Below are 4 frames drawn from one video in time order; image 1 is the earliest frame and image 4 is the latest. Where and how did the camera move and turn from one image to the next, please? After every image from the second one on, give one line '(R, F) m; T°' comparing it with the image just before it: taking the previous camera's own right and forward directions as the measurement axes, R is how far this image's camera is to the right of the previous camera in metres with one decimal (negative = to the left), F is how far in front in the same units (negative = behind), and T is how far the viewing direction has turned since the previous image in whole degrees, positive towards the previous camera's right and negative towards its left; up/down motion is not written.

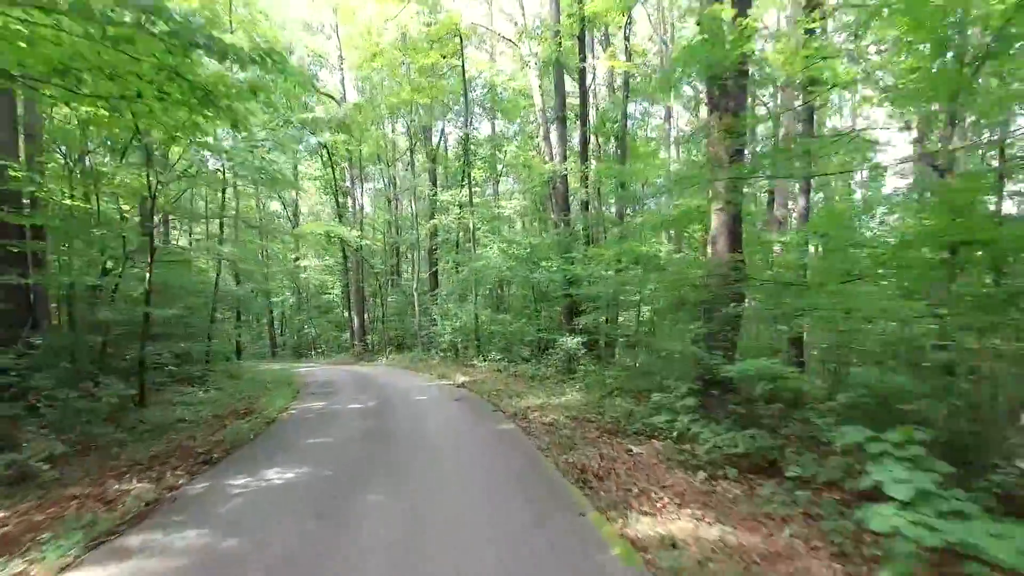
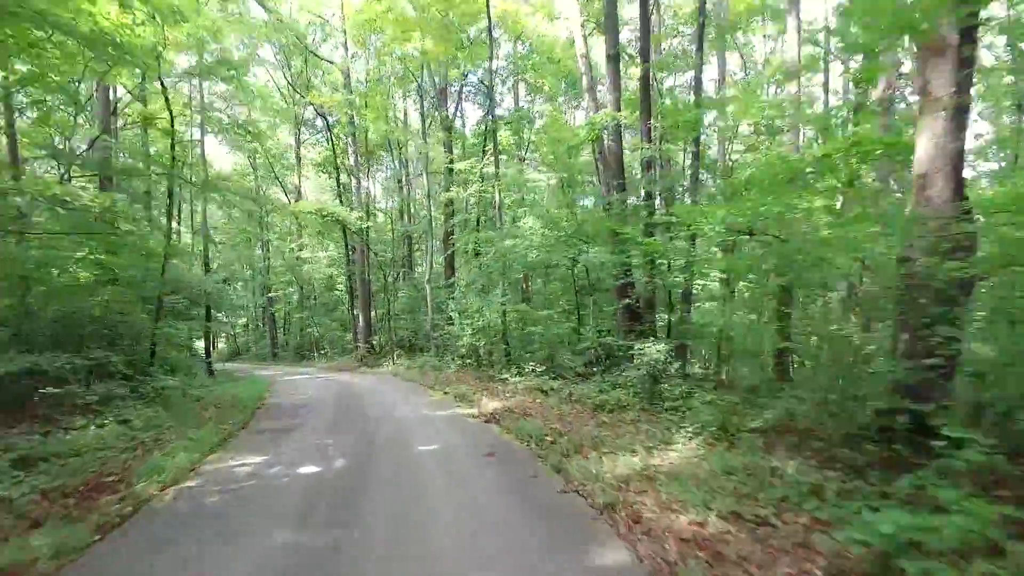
(-0.4, +4.0) m; -1°
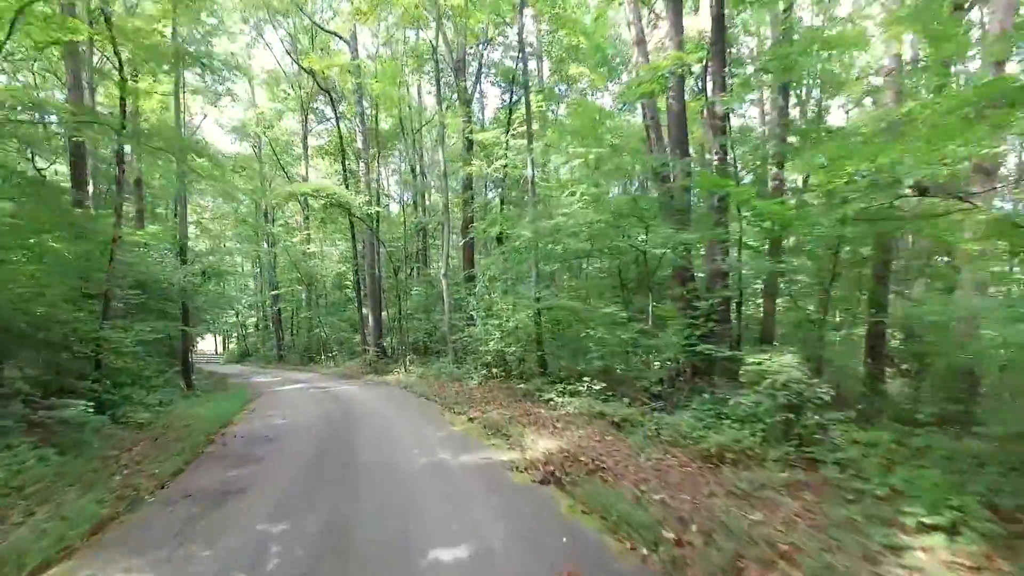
(-0.4, +2.7) m; -1°
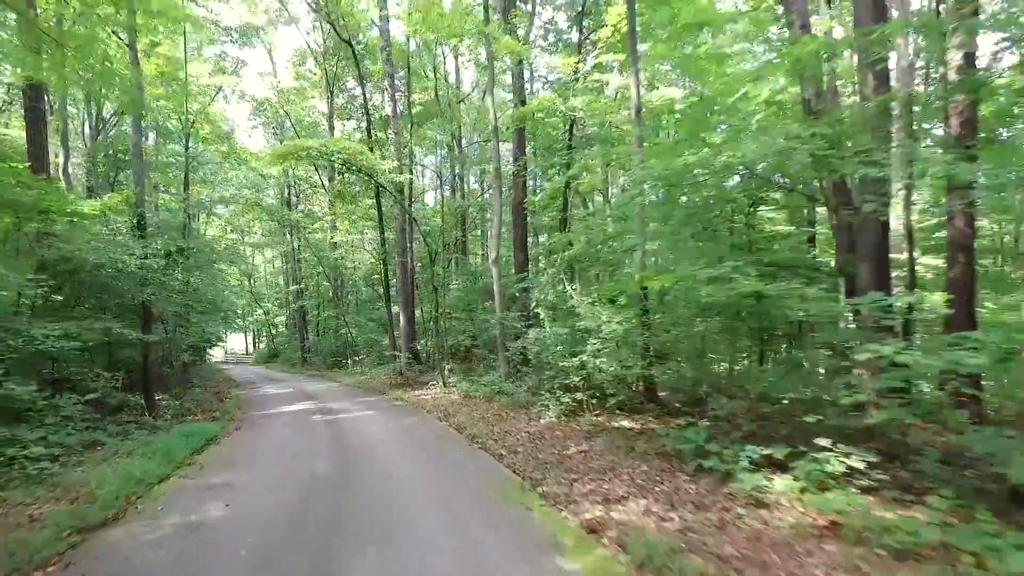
(-0.7, +4.0) m; -3°
